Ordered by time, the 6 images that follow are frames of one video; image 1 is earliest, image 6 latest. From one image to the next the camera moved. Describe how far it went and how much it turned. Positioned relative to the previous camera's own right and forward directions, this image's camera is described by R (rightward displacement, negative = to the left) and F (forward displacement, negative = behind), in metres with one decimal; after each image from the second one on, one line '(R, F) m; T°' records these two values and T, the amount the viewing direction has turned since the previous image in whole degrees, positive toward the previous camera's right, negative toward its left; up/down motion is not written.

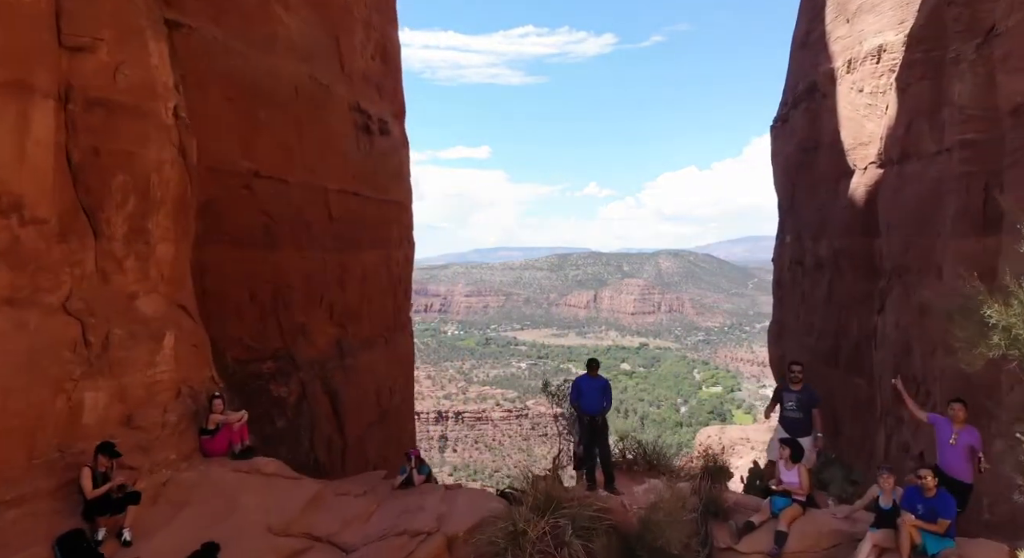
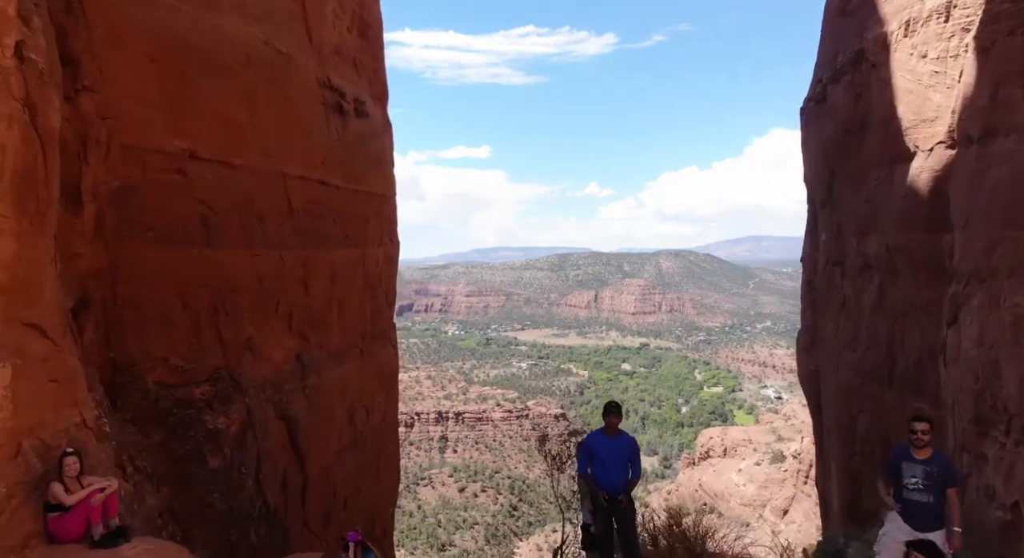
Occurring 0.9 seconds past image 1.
(+0.1, +0.9) m; 0°
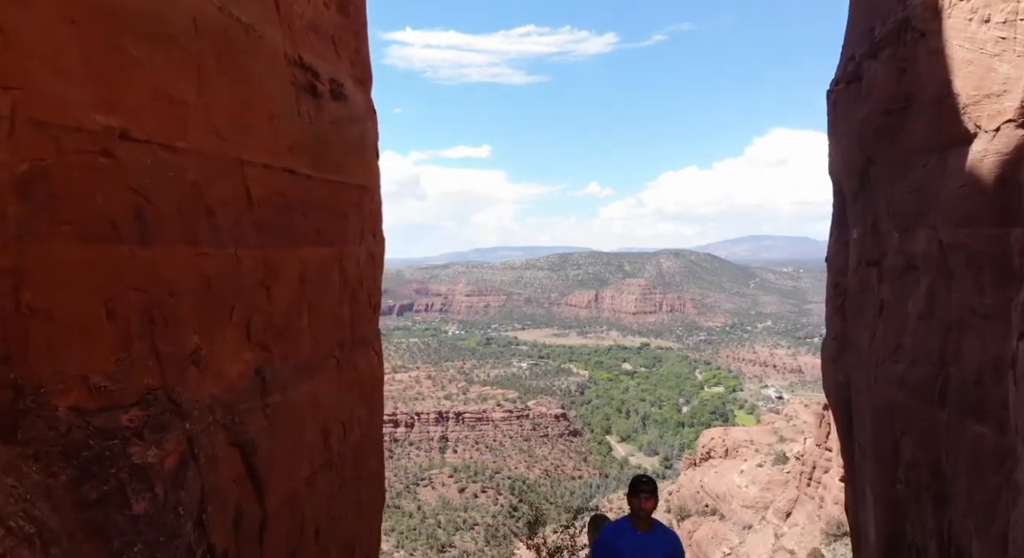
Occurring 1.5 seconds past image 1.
(0.0, +0.6) m; 0°
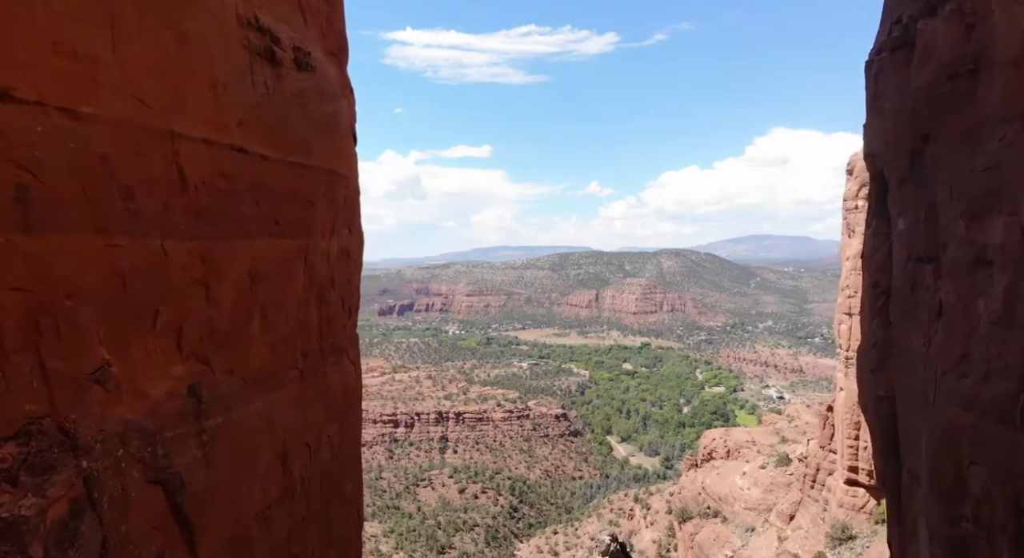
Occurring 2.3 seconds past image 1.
(+0.1, +0.7) m; 0°
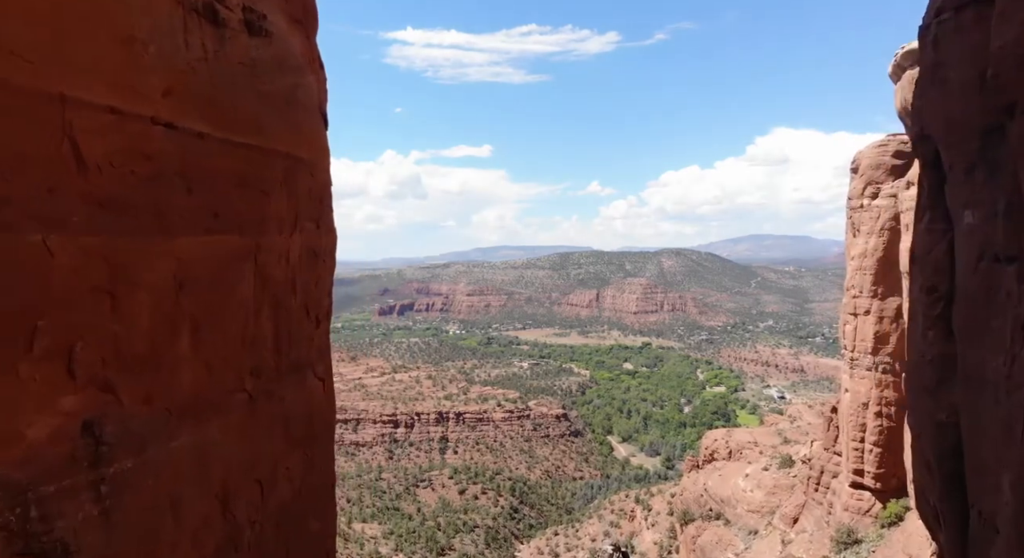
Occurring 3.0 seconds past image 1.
(0.0, +0.7) m; 0°
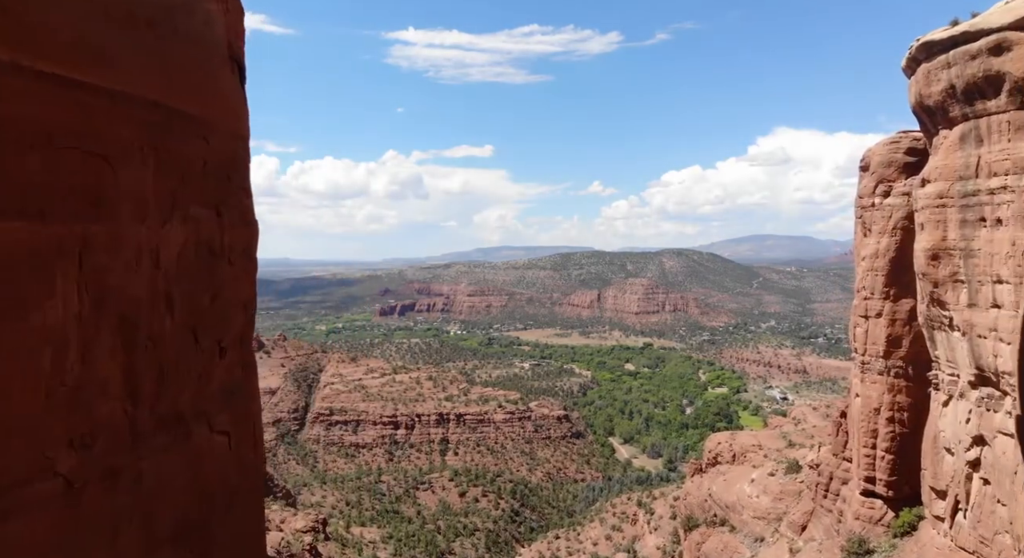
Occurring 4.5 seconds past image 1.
(-0.5, -0.3) m; 0°
